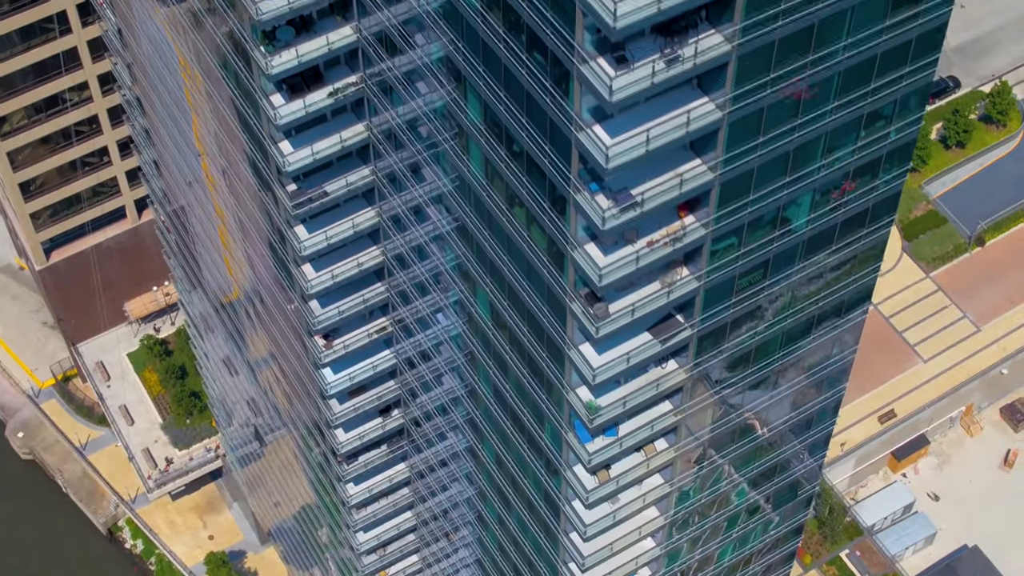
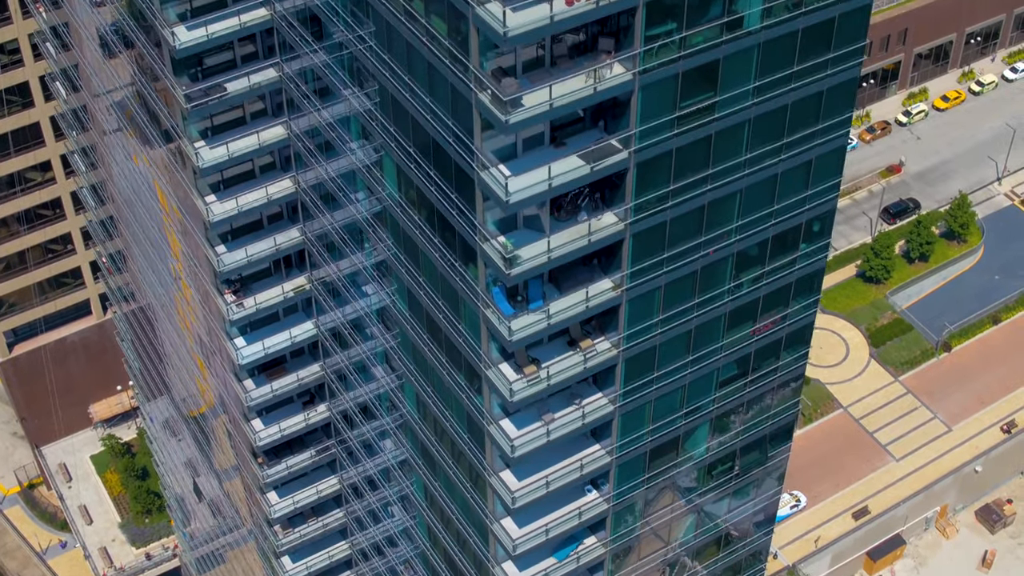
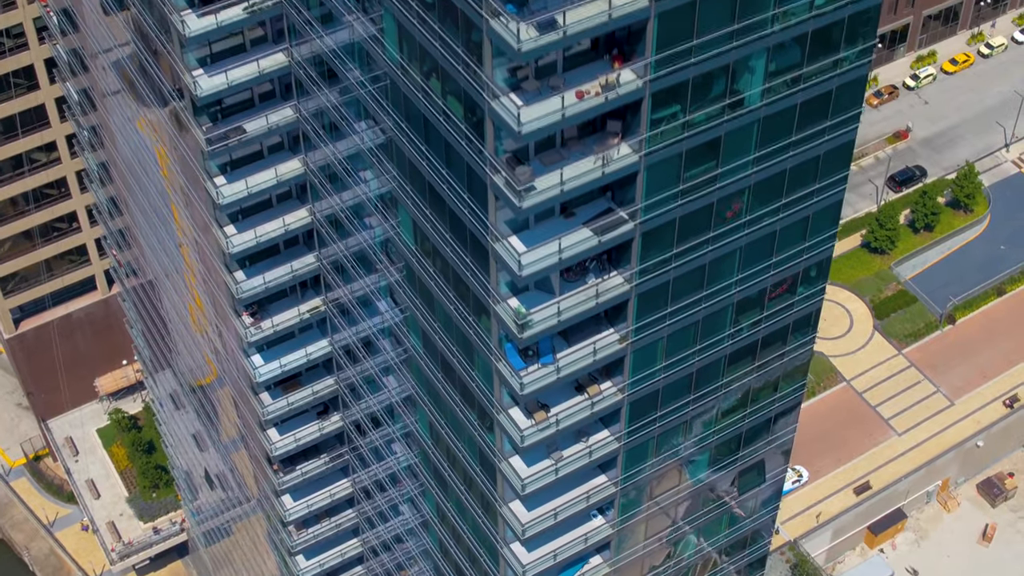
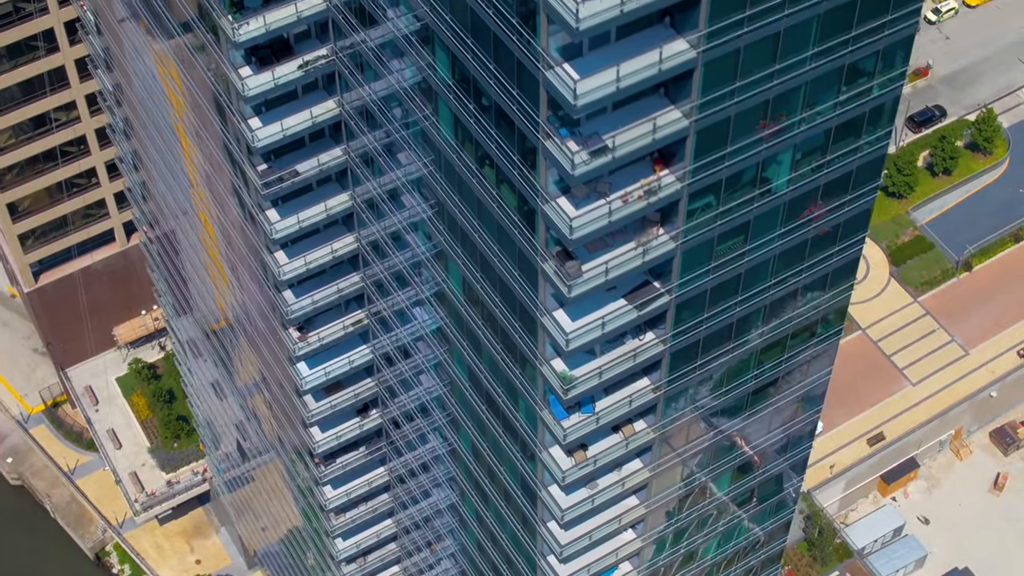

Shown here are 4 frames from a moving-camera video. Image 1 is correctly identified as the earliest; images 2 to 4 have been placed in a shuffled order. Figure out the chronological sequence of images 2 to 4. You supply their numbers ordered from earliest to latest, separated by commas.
4, 3, 2
